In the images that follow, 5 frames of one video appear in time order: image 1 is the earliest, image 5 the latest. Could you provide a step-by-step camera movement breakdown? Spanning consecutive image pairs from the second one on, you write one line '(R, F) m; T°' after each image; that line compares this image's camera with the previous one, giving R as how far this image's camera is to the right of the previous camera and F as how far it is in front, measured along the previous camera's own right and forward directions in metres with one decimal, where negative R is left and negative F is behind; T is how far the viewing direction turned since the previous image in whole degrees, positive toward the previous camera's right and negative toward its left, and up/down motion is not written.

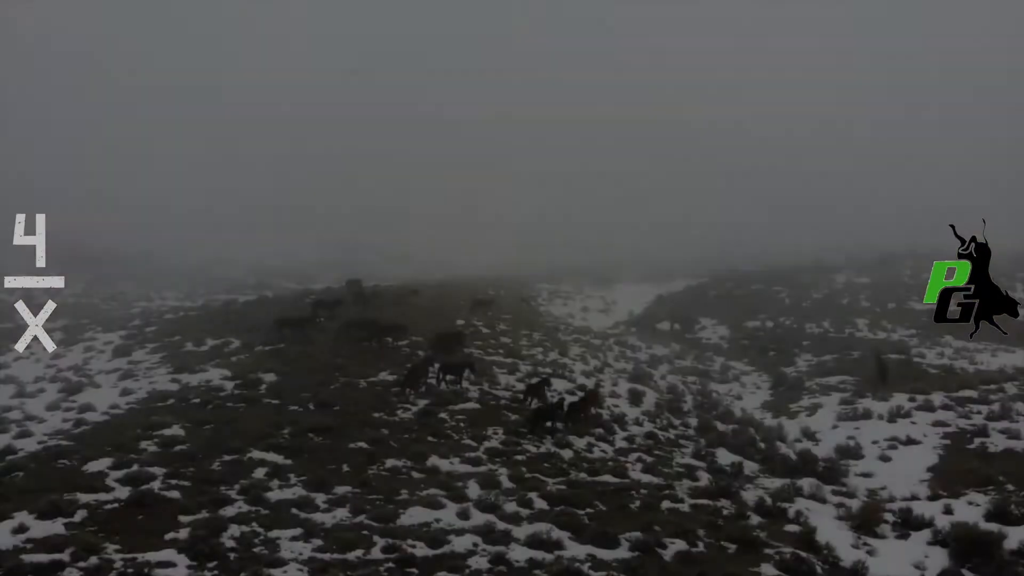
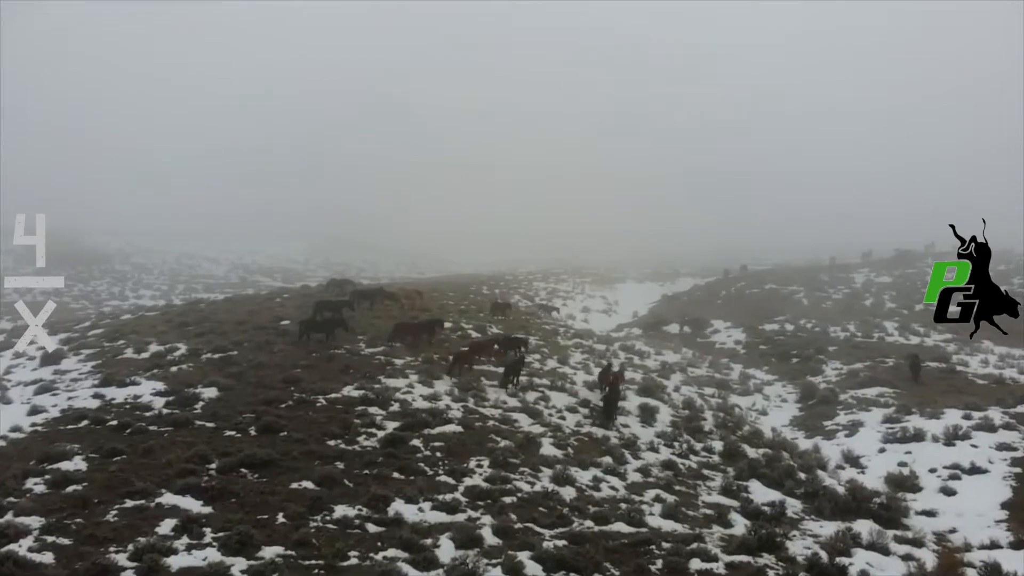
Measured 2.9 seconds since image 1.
(+0.1, +2.8) m; 0°
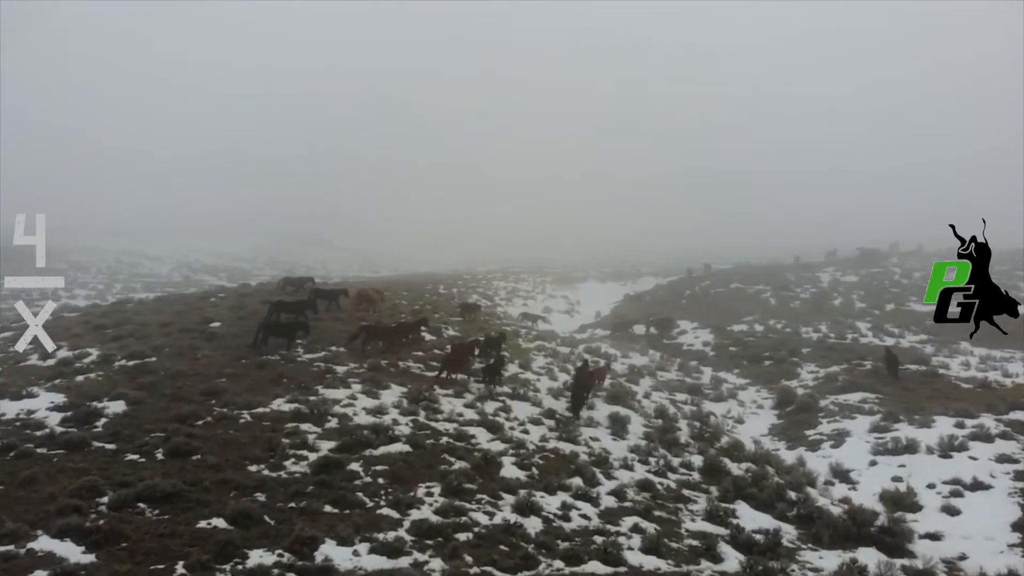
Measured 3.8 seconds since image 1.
(0.0, +1.7) m; +3°
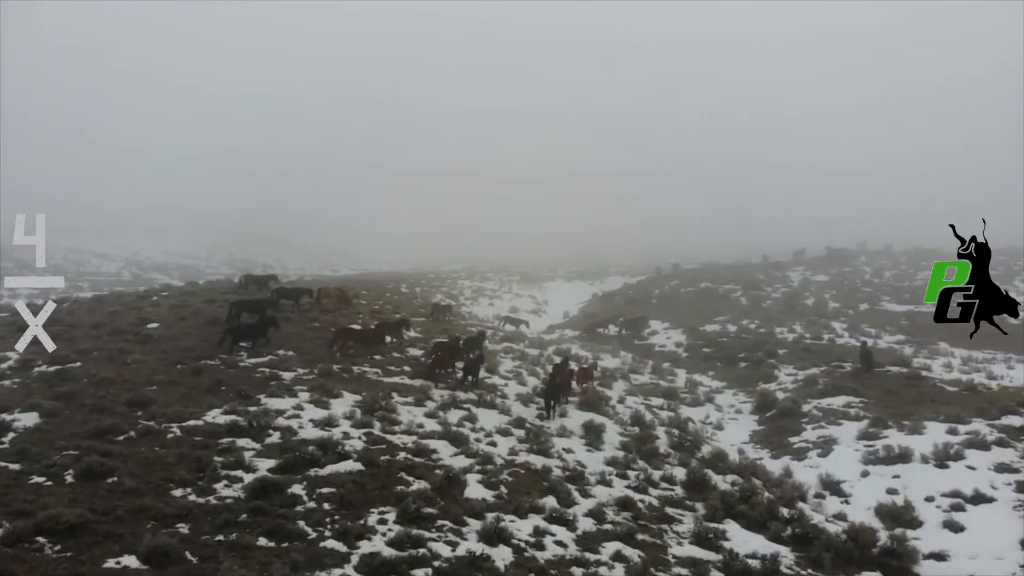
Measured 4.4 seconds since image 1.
(0.0, +1.2) m; +2°
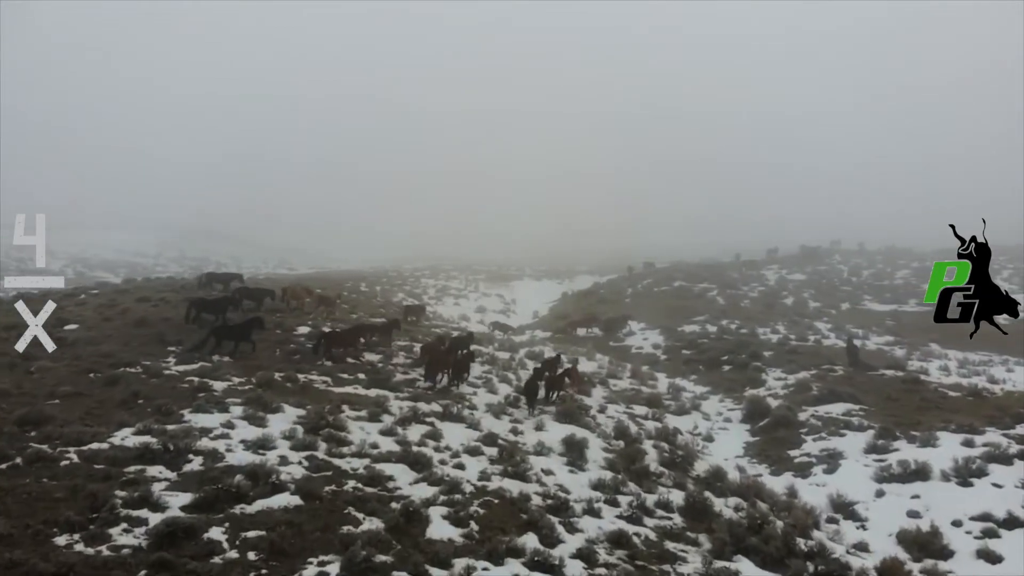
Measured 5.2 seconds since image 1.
(-0.1, +1.7) m; +2°
